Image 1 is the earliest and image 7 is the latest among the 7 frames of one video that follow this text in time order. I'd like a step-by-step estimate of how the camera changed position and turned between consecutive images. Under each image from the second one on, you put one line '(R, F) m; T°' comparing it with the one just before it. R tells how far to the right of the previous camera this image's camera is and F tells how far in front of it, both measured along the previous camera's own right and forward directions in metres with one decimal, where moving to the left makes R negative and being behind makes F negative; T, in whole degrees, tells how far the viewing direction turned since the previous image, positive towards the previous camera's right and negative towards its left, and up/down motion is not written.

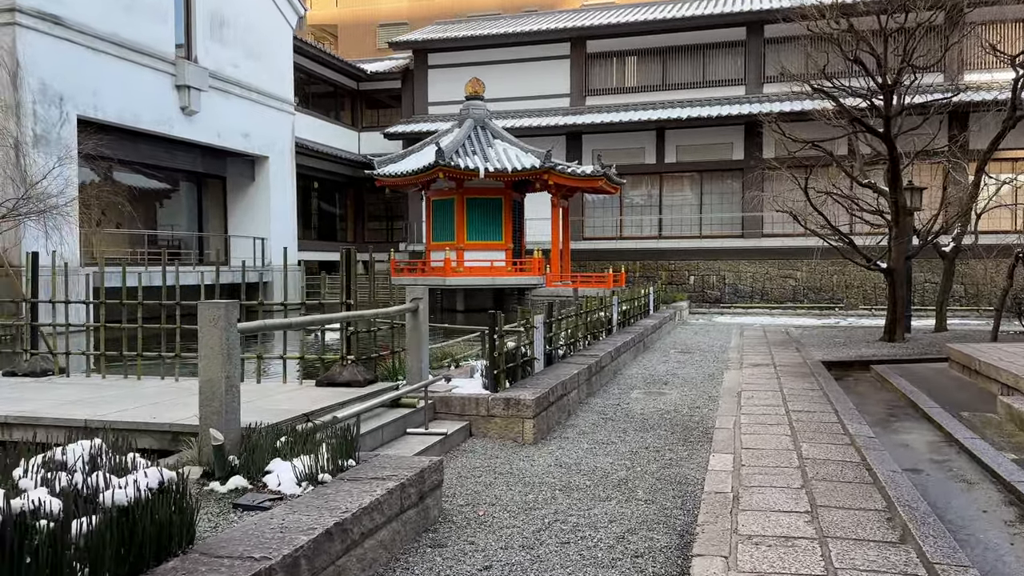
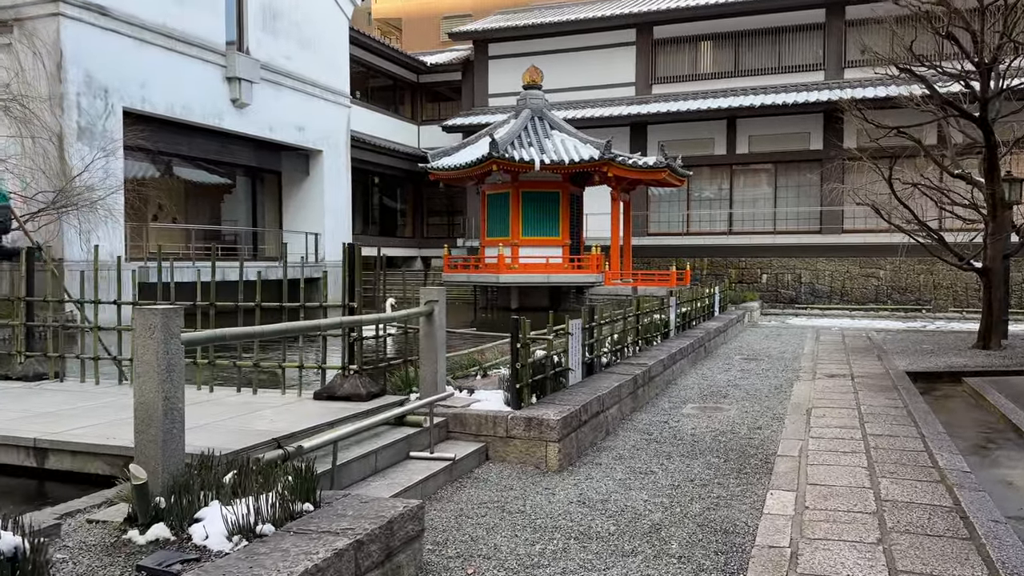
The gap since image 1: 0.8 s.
(+0.3, +0.8) m; -5°
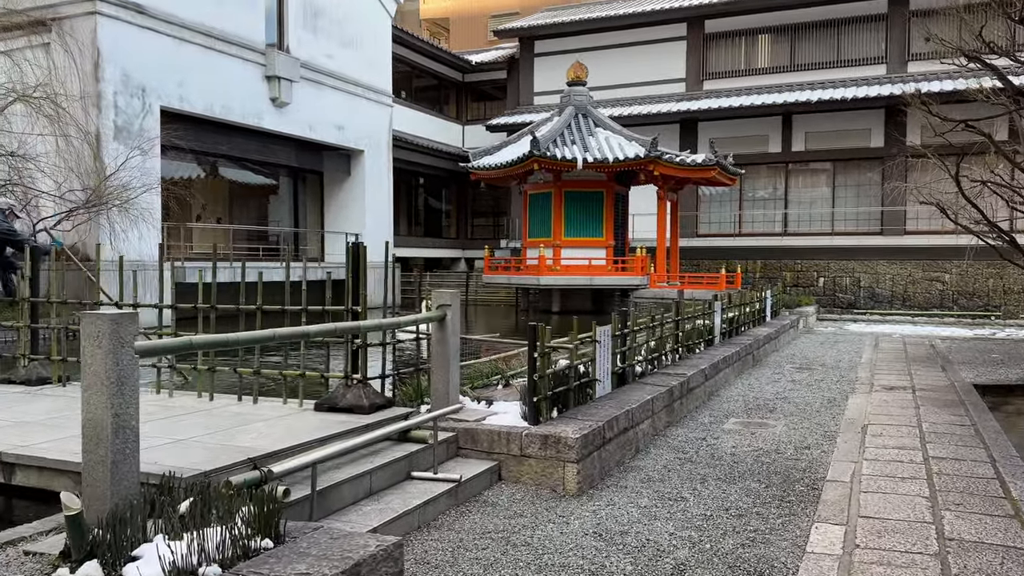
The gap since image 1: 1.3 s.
(+0.2, +0.5) m; -4°
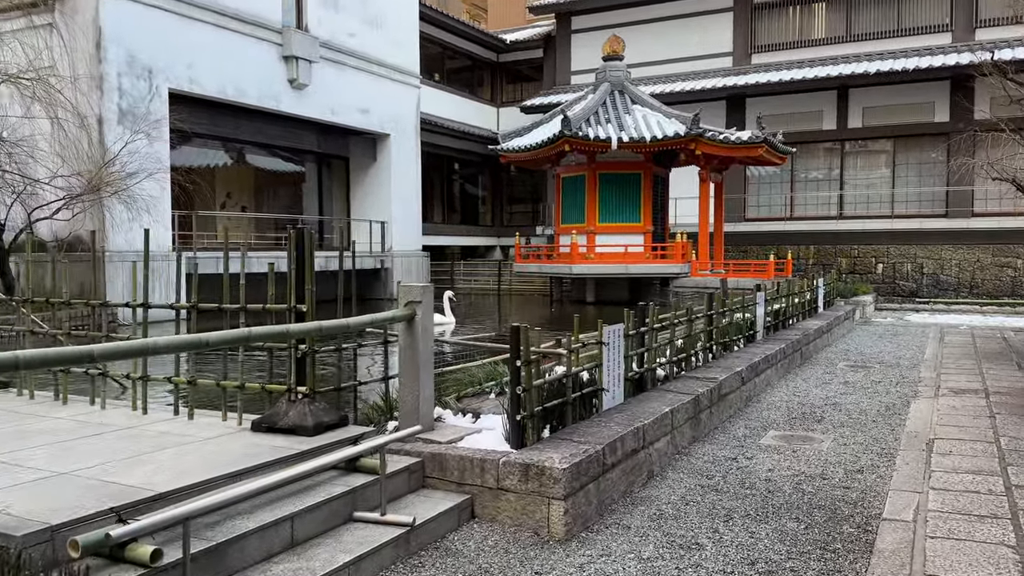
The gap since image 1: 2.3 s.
(+0.4, +0.9) m; -4°
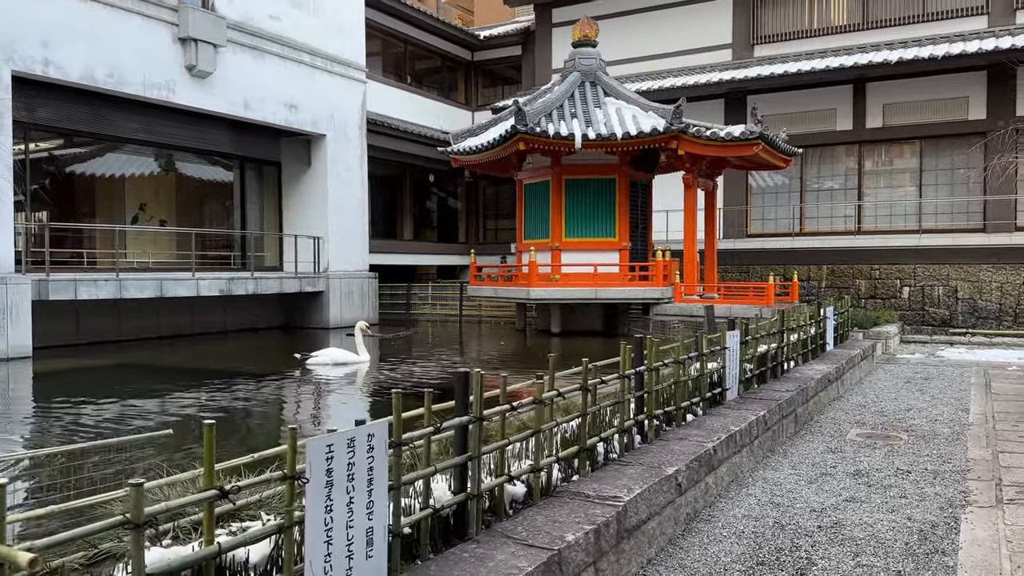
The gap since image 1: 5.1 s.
(+1.2, +2.7) m; -1°
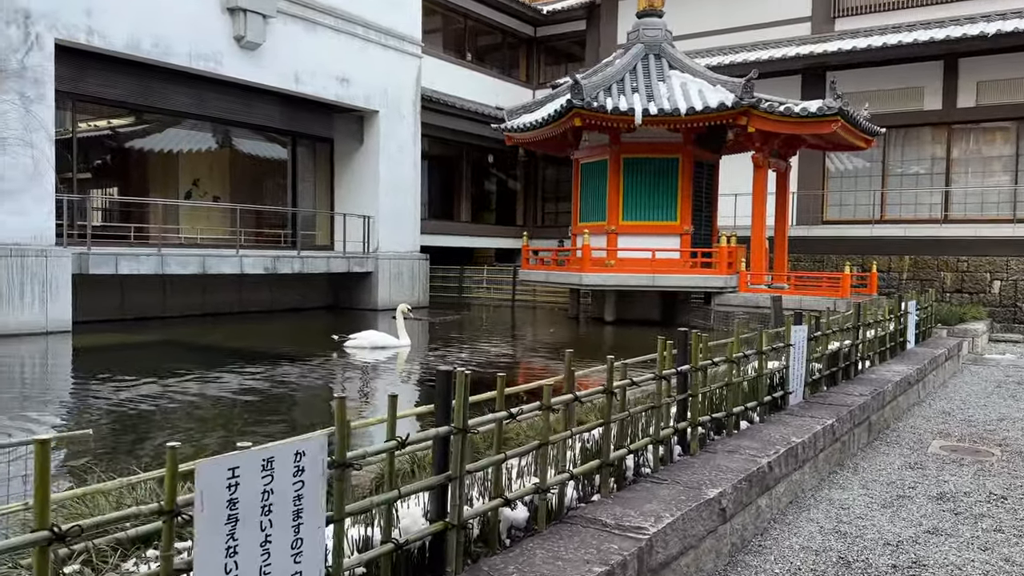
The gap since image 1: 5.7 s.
(+0.2, +0.6) m; -5°
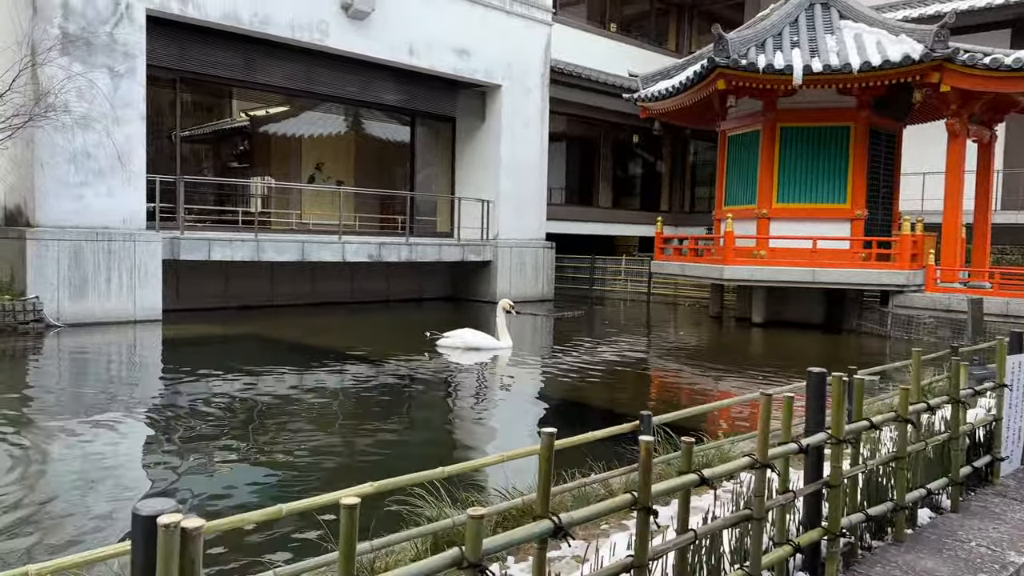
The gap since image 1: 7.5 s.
(+0.4, +1.5) m; -11°
